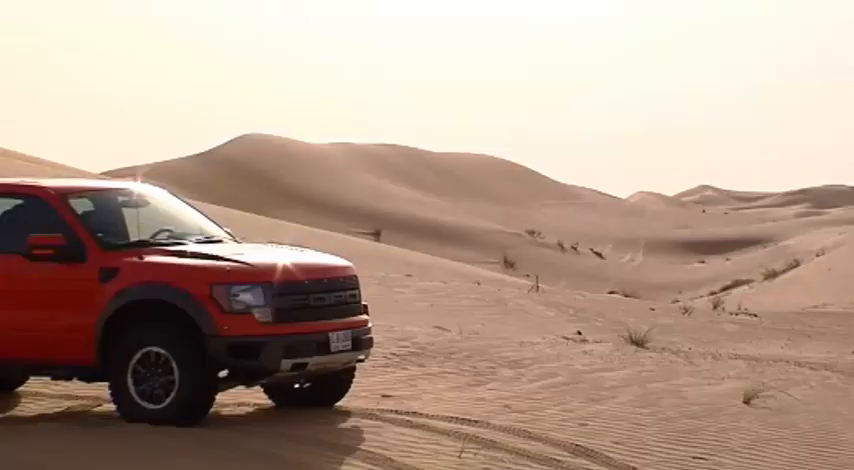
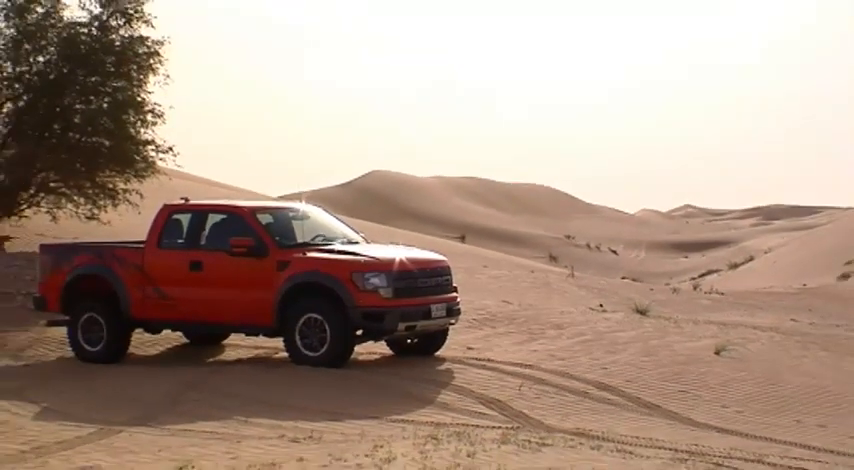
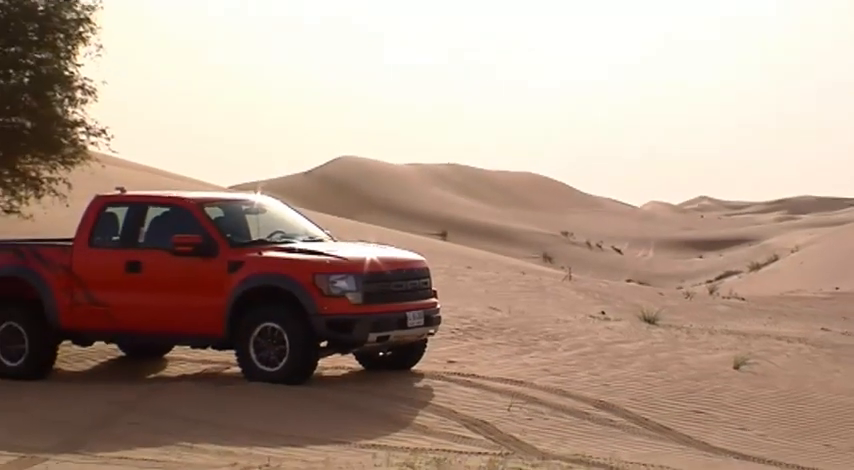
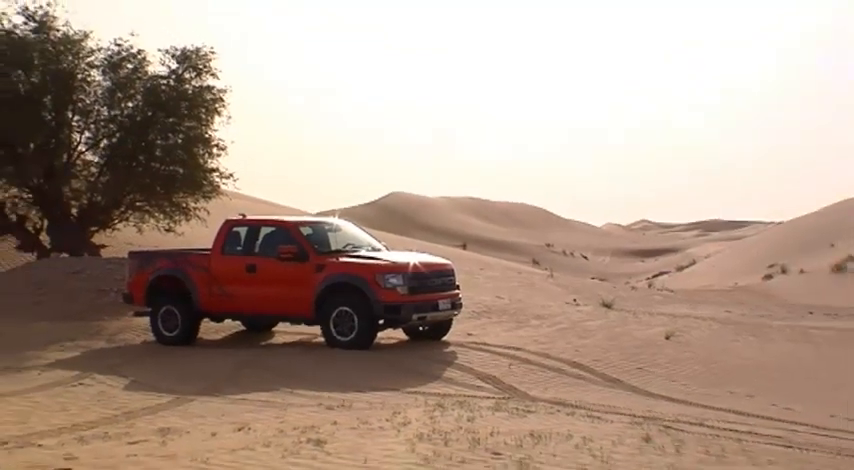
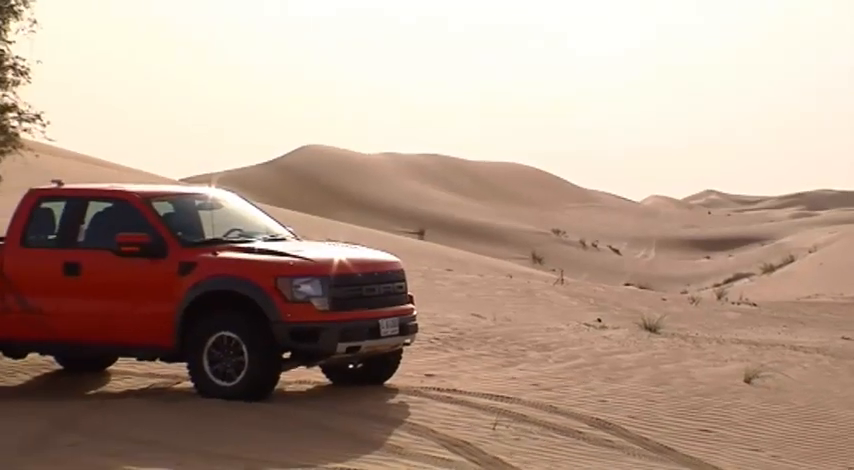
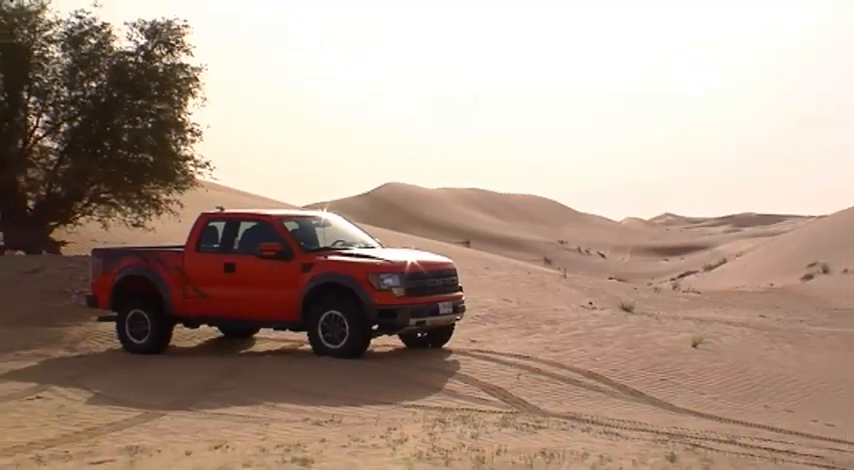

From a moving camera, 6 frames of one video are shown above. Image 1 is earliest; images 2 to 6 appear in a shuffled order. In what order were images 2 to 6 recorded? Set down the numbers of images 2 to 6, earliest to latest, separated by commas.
5, 3, 2, 6, 4
